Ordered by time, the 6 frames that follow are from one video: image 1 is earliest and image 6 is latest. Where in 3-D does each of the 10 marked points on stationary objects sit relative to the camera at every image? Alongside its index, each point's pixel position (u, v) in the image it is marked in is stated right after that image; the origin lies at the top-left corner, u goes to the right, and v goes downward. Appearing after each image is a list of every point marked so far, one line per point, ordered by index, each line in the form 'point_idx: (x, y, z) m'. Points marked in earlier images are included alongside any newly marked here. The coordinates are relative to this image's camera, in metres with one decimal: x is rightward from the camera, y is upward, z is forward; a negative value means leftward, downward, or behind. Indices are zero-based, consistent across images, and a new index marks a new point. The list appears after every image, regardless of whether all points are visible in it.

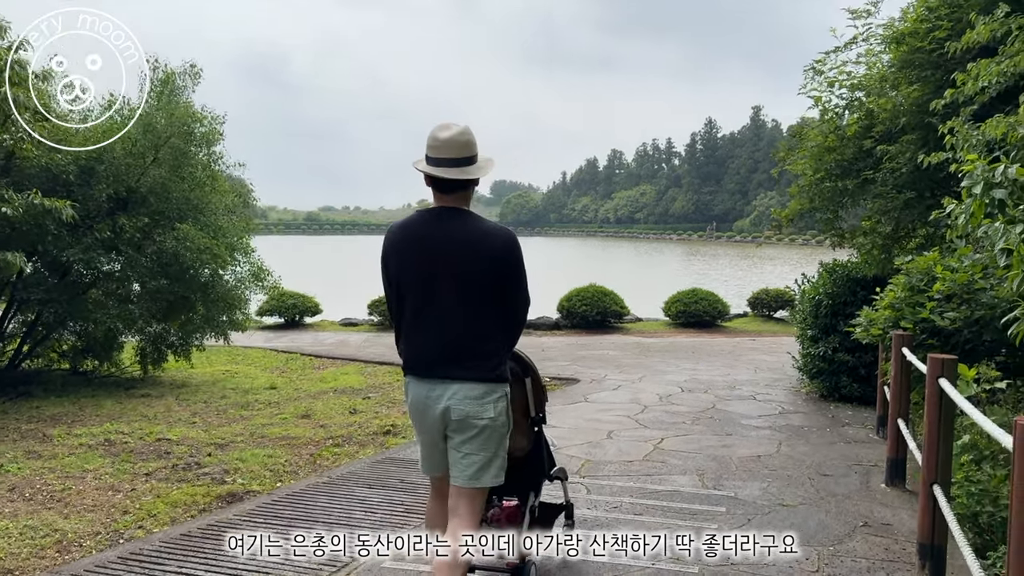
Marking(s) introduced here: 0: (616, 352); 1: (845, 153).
0: (+1.4, -0.9, +10.9) m
1: (+2.6, +1.1, +6.4) m
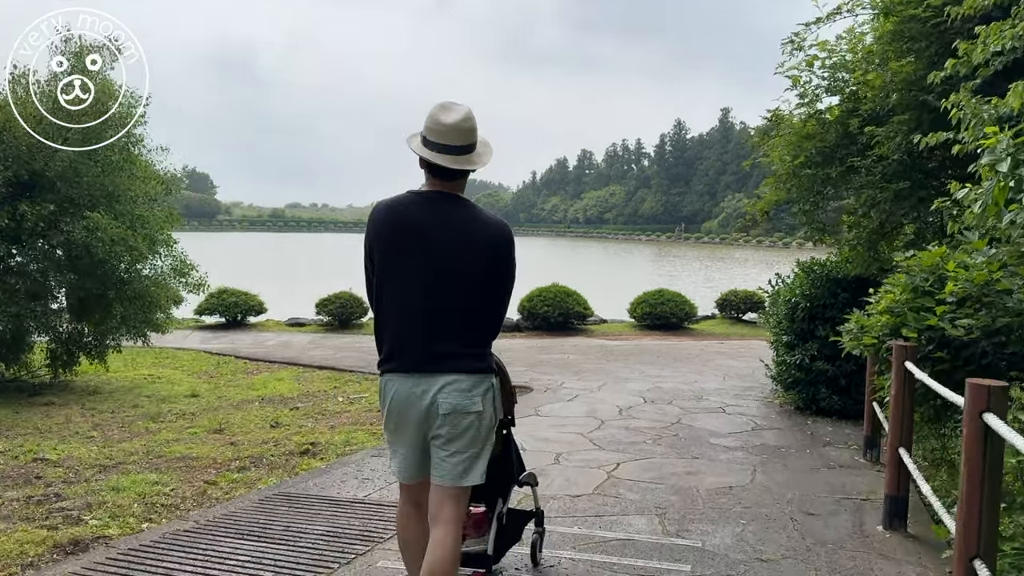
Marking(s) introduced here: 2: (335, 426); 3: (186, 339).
0: (+0.8, -0.9, +10.2) m
1: (+2.2, +1.1, +5.7) m
2: (-1.3, -1.0, +6.0) m
3: (-4.7, -0.7, +11.6) m
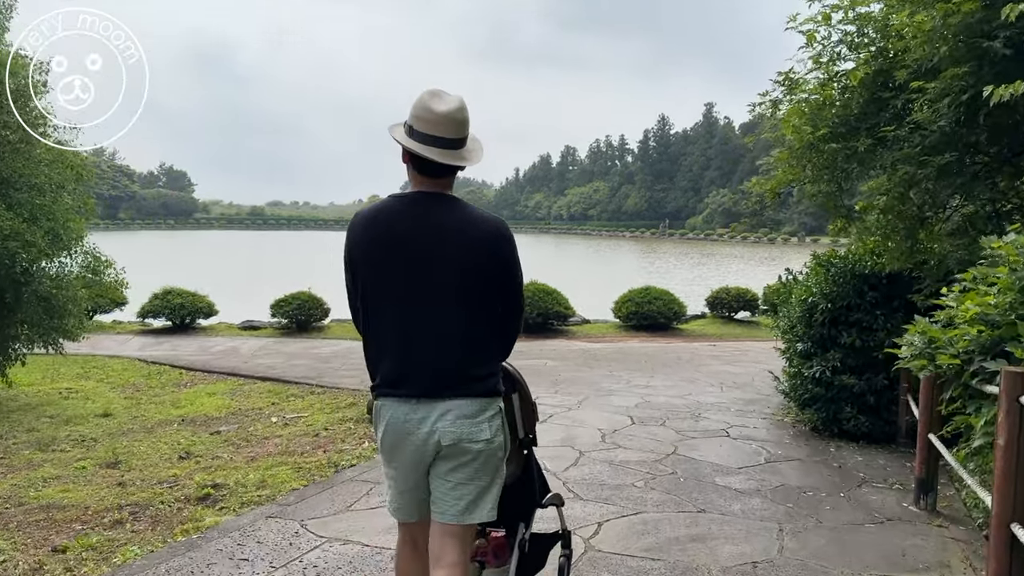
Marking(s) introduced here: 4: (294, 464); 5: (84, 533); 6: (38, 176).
0: (+0.5, -0.8, +9.2) m
1: (+2.0, +1.1, +4.7) m
2: (-1.5, -1.0, +4.9) m
3: (-5.0, -0.7, +10.4) m
4: (-1.3, -1.0, +4.7) m
5: (-1.9, -1.1, +3.5) m
6: (-4.0, +0.9, +6.9) m
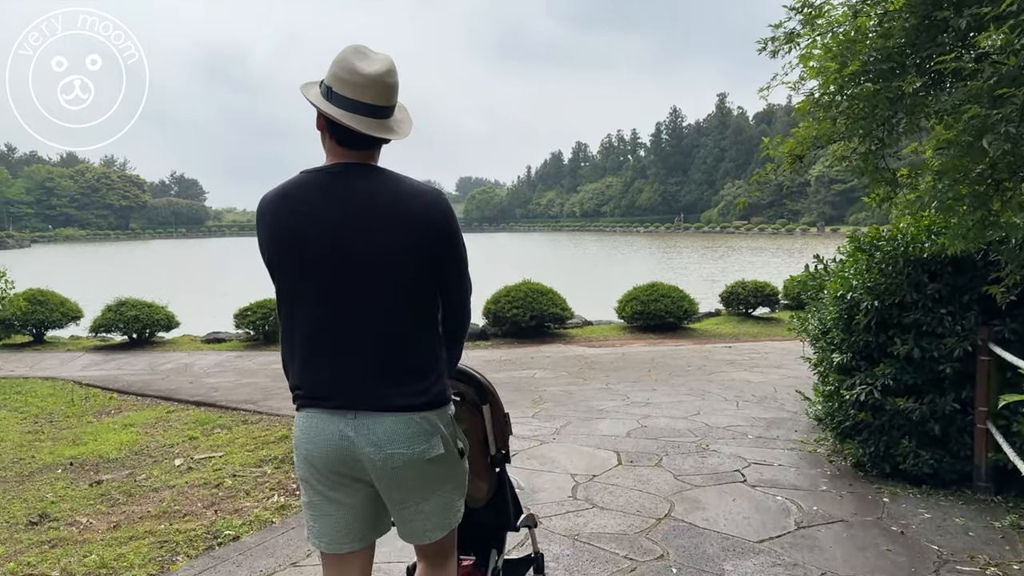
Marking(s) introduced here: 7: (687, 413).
0: (+0.3, -0.8, +8.0) m
1: (+1.7, +1.1, +3.5) m
2: (-1.8, -1.1, +3.7) m
3: (-5.2, -0.9, +9.3) m
4: (-1.5, -1.1, +3.5) m
5: (-2.1, -1.1, +2.4) m
6: (-4.3, +0.8, +5.8) m
7: (+1.2, -0.8, +5.5) m
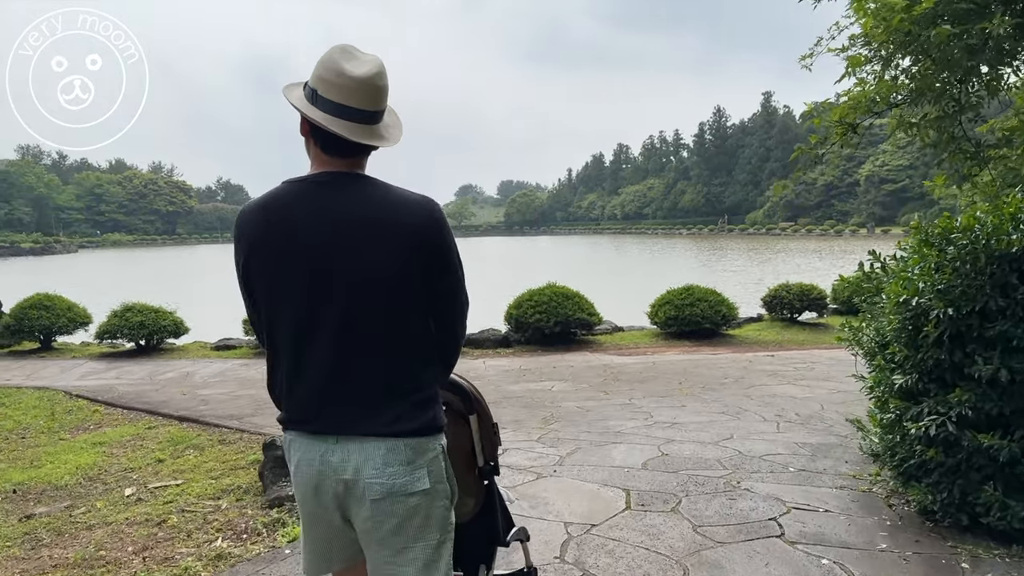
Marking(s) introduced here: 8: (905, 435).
0: (+0.5, -0.9, +7.3) m
1: (+1.6, +1.1, +2.7) m
2: (-1.9, -1.1, +3.1) m
3: (-4.9, -0.9, +8.9) m
4: (-1.6, -1.1, +2.9) m
5: (-2.3, -1.1, +1.8) m
6: (-4.2, +0.8, +5.4) m
7: (+1.2, -0.9, +4.7) m
8: (+1.5, -0.5, +3.1) m
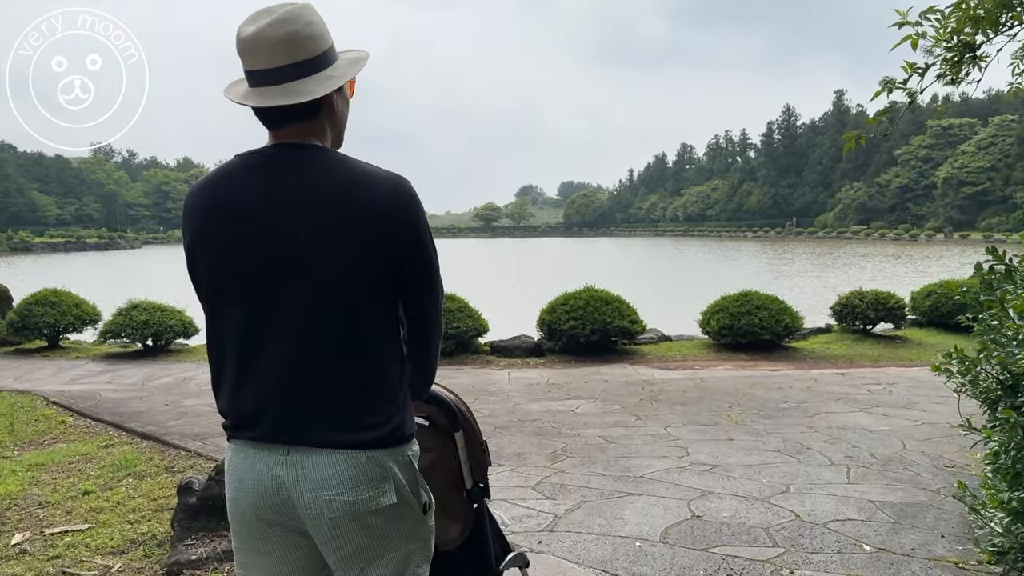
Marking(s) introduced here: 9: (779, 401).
0: (+0.6, -0.9, +6.3) m
1: (+1.4, +1.1, +1.6) m
2: (-2.0, -1.1, +2.3) m
3: (-4.6, -0.9, +8.3) m
4: (-1.8, -1.1, +2.1) m
5: (-2.5, -1.1, +1.0) m
6: (-4.2, +0.8, +4.7) m
7: (+1.2, -0.9, +3.7) m
8: (+1.3, -0.6, +2.0) m
9: (+2.1, -0.9, +6.4) m
